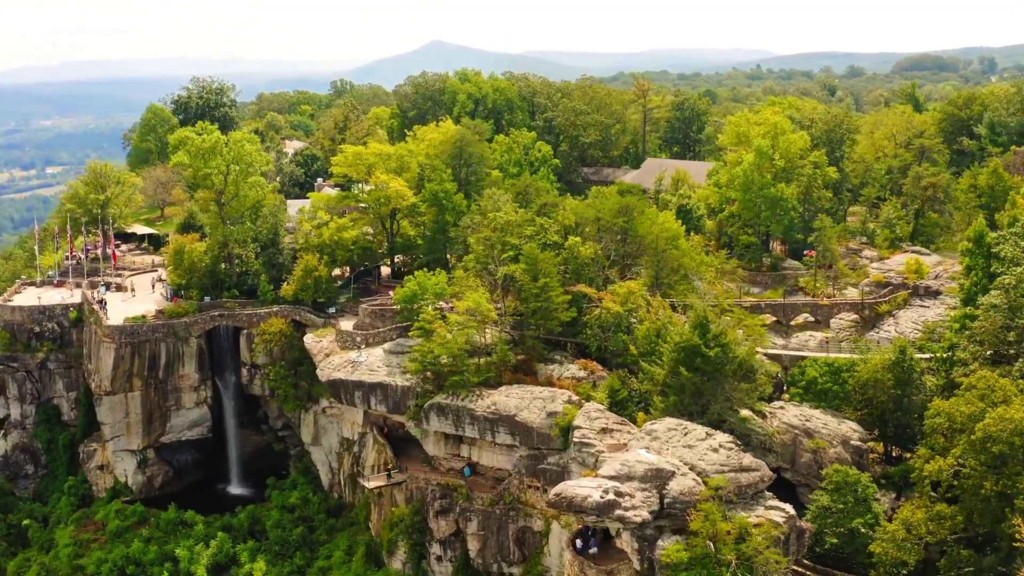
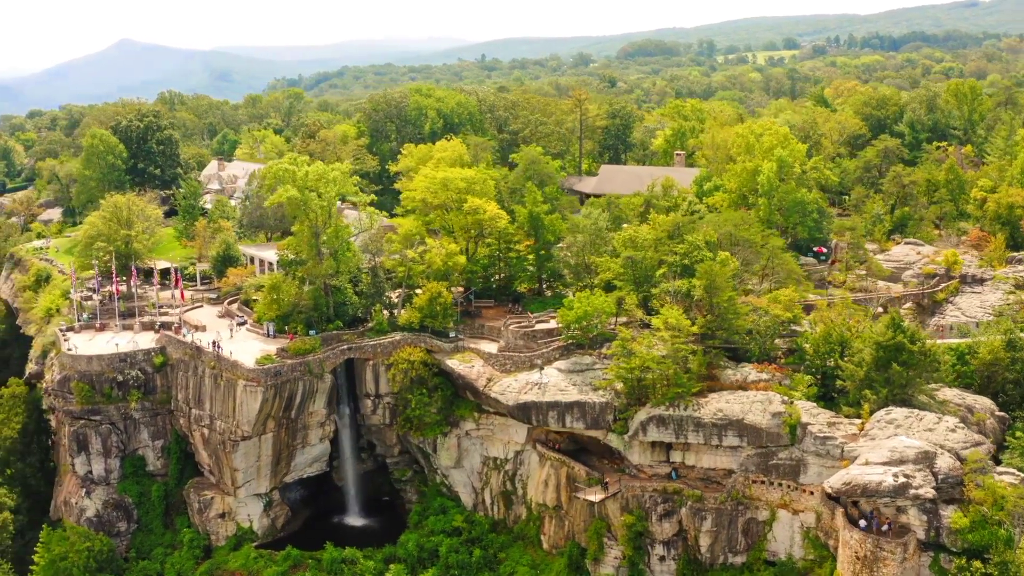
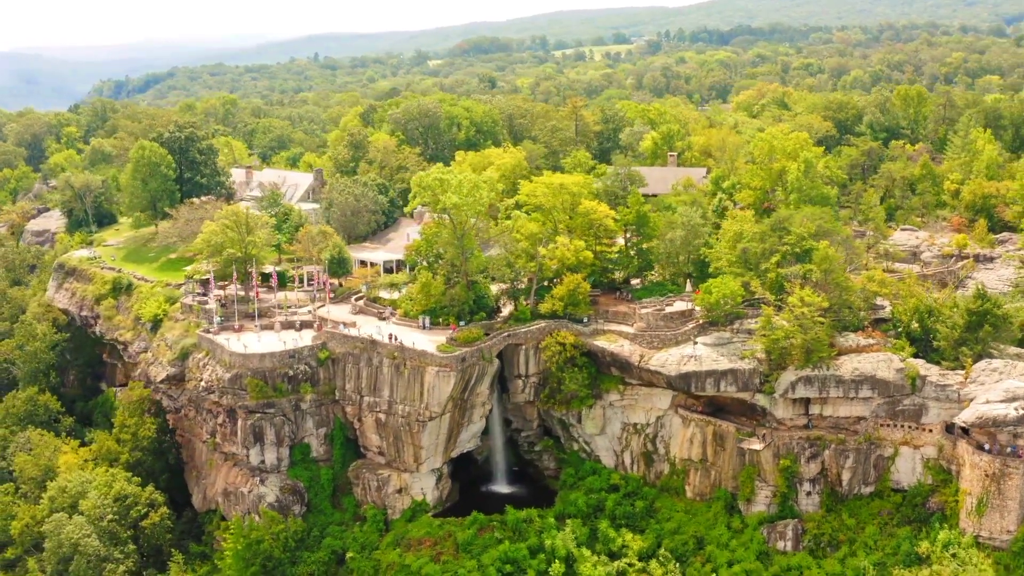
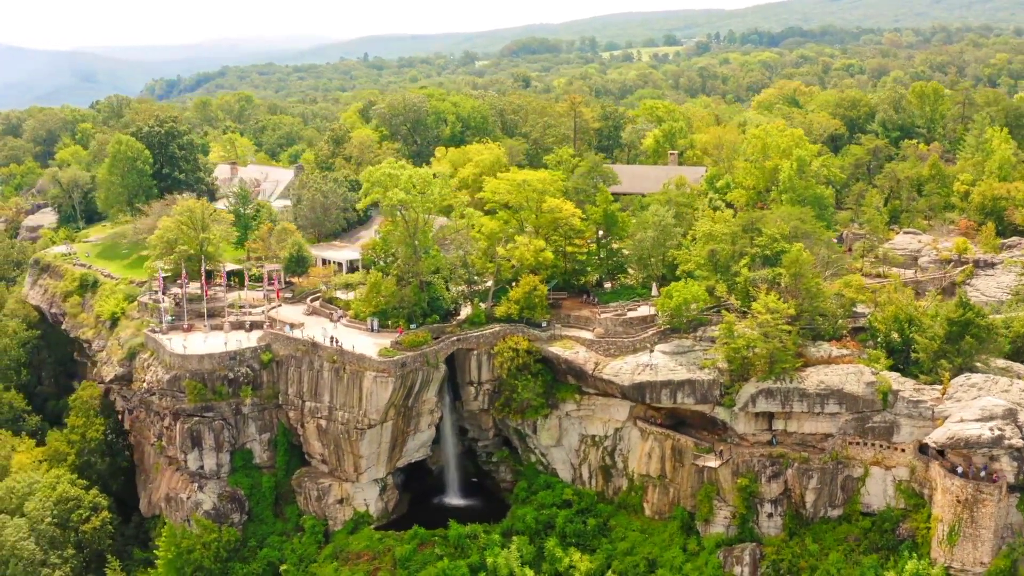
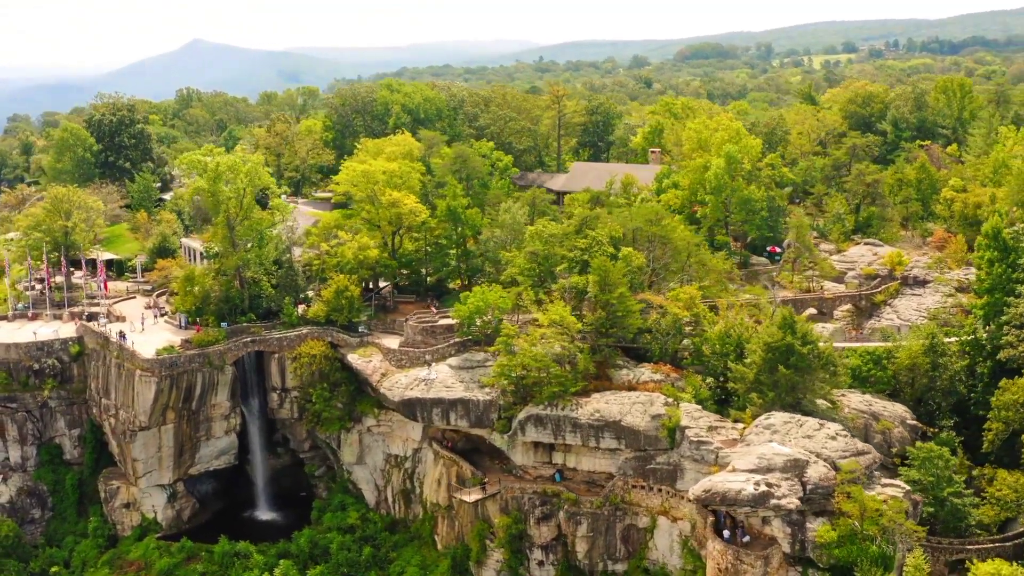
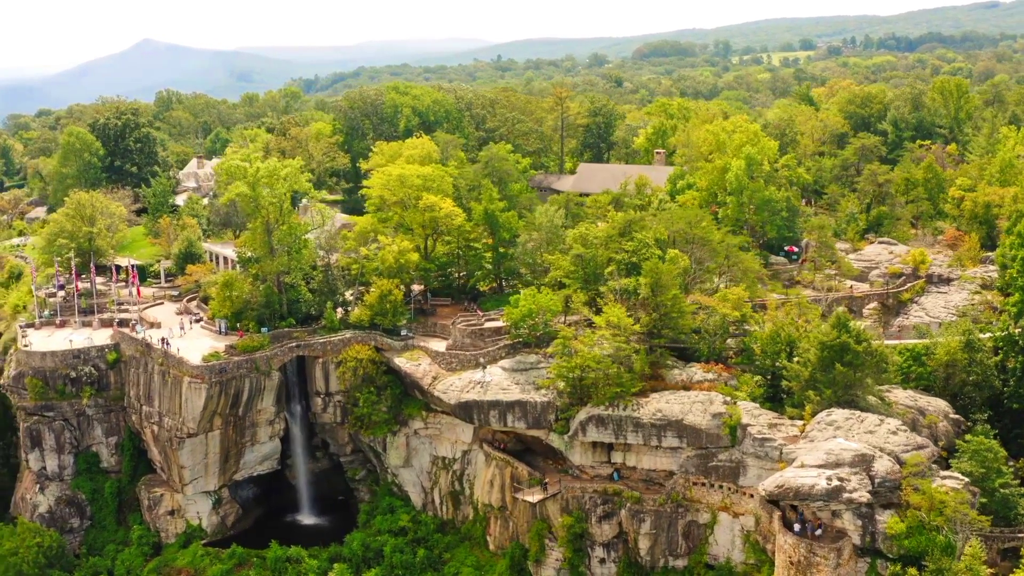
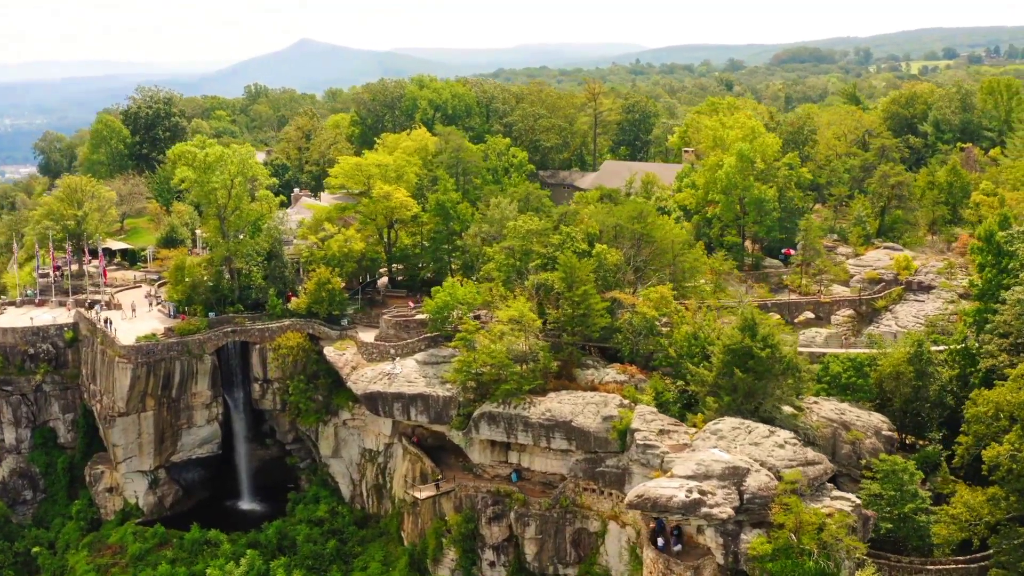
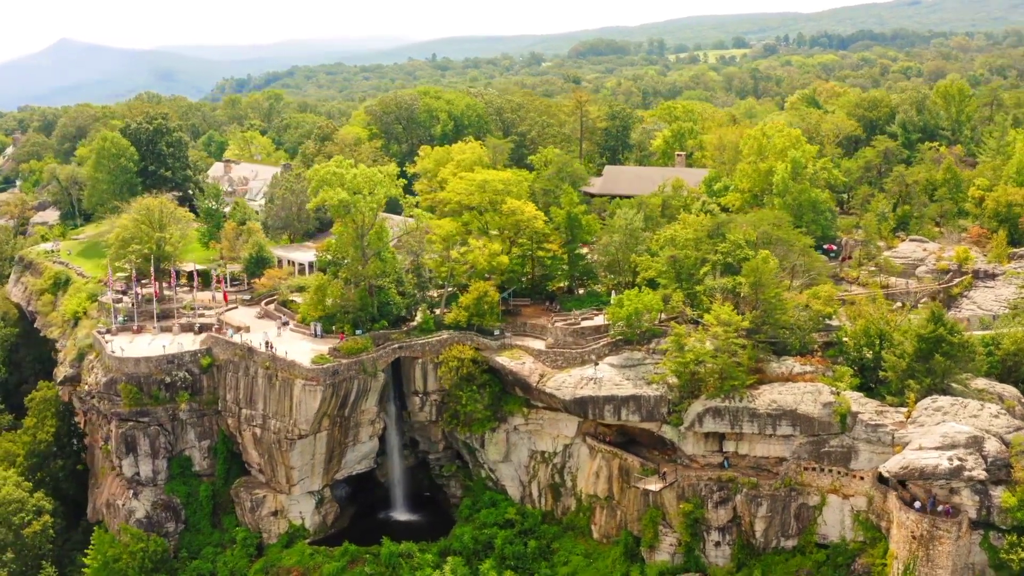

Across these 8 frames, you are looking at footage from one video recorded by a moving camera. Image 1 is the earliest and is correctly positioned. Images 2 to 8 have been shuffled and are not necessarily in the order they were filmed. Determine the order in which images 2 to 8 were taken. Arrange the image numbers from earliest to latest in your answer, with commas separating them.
7, 5, 6, 2, 8, 4, 3
